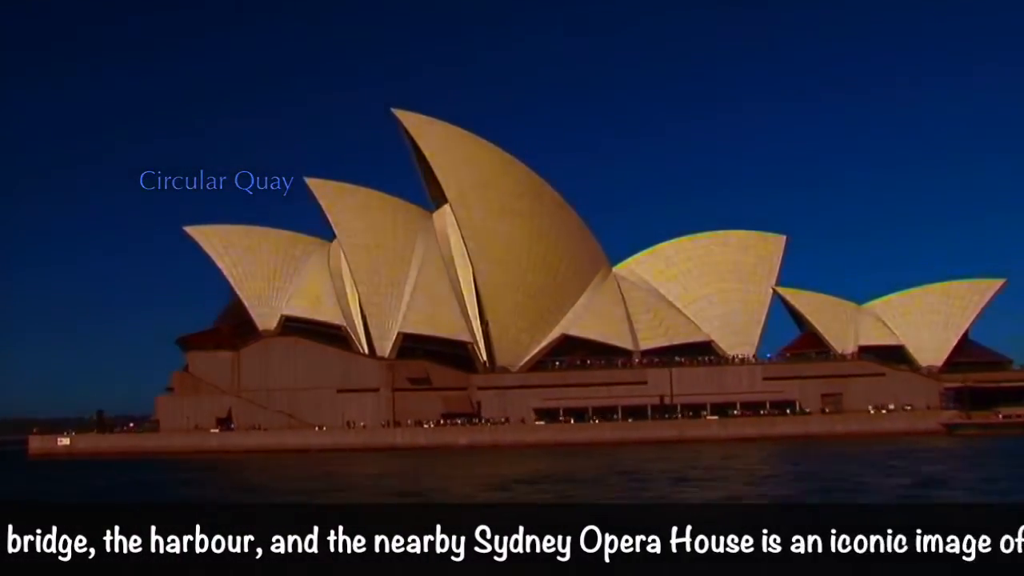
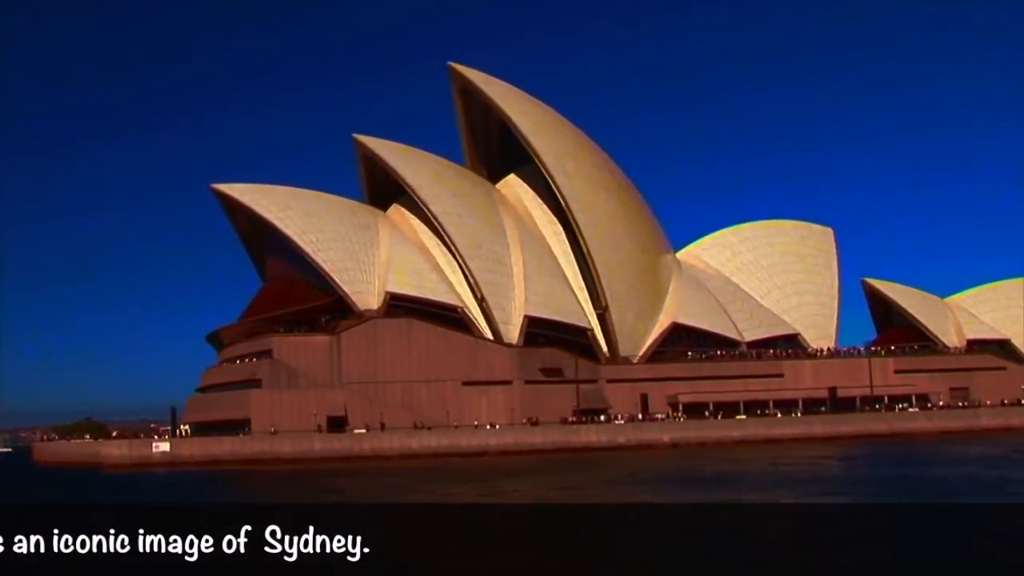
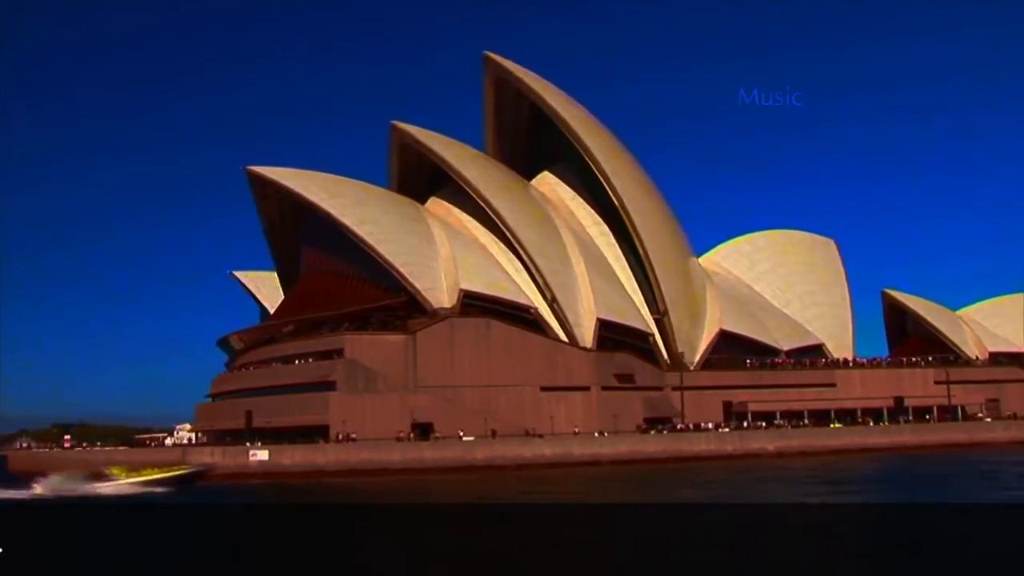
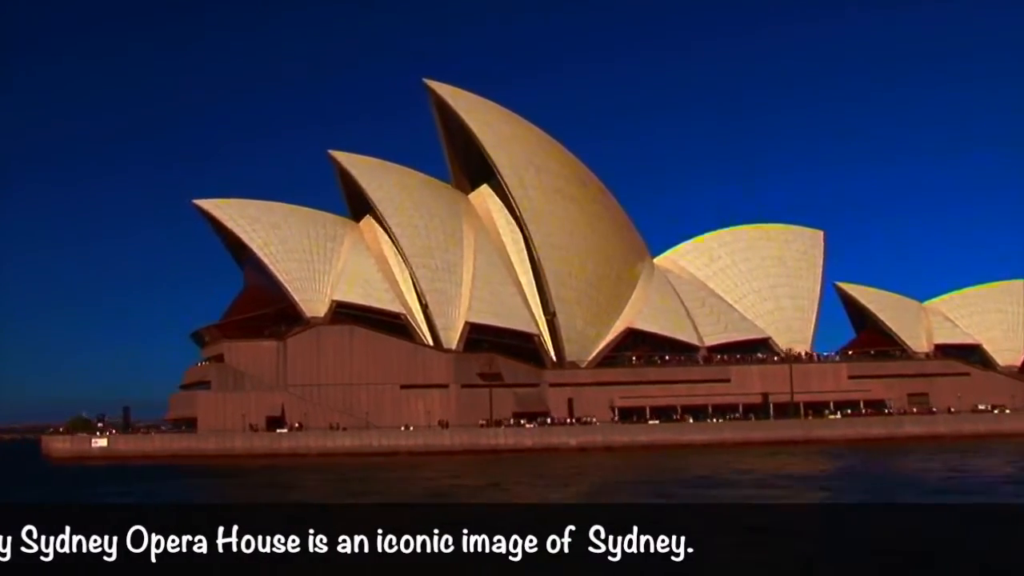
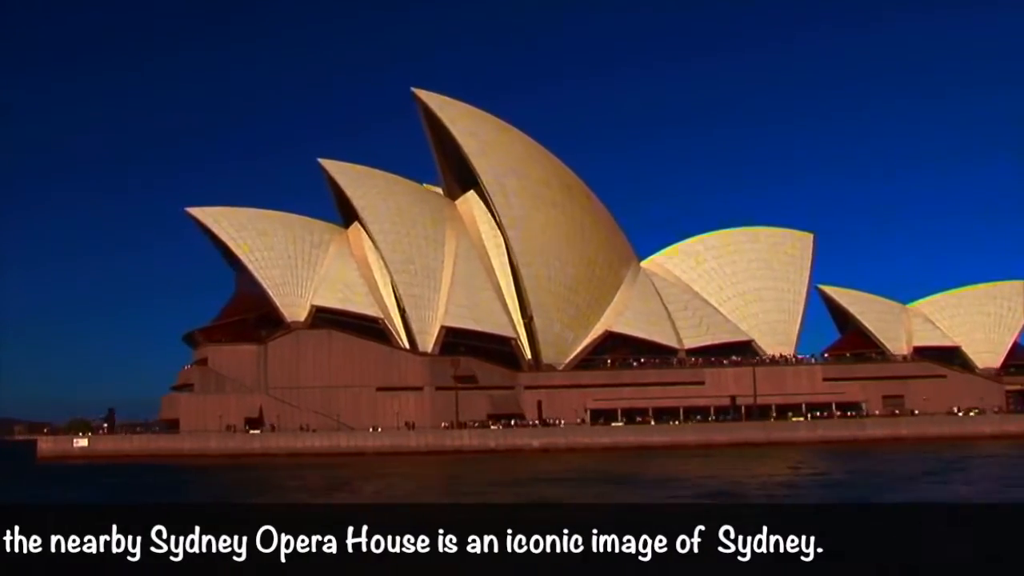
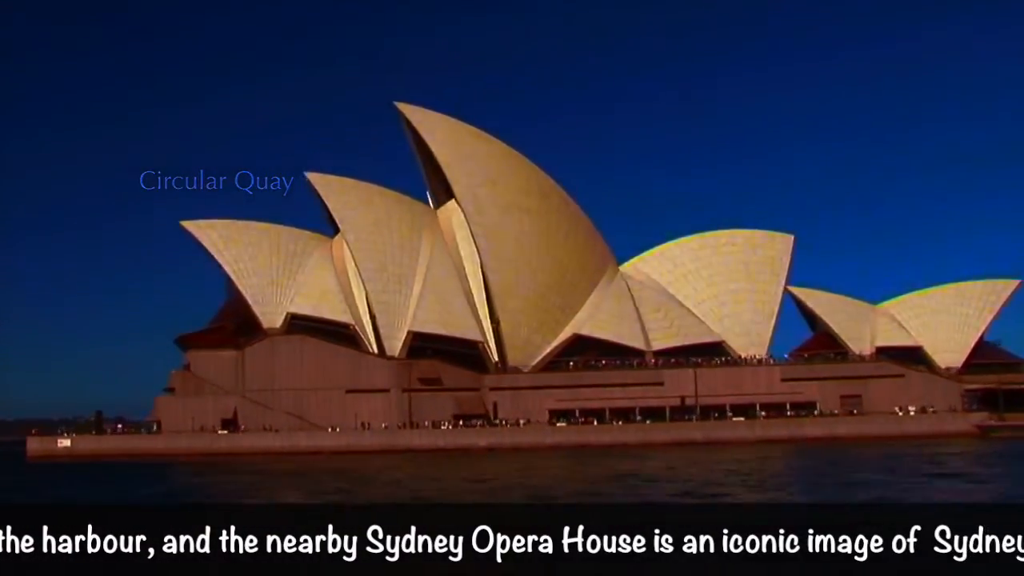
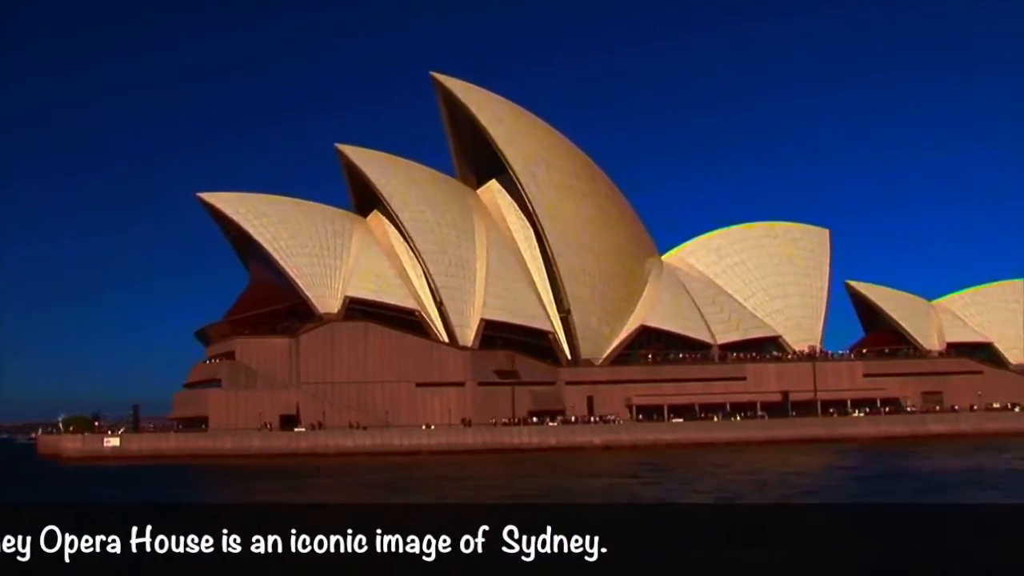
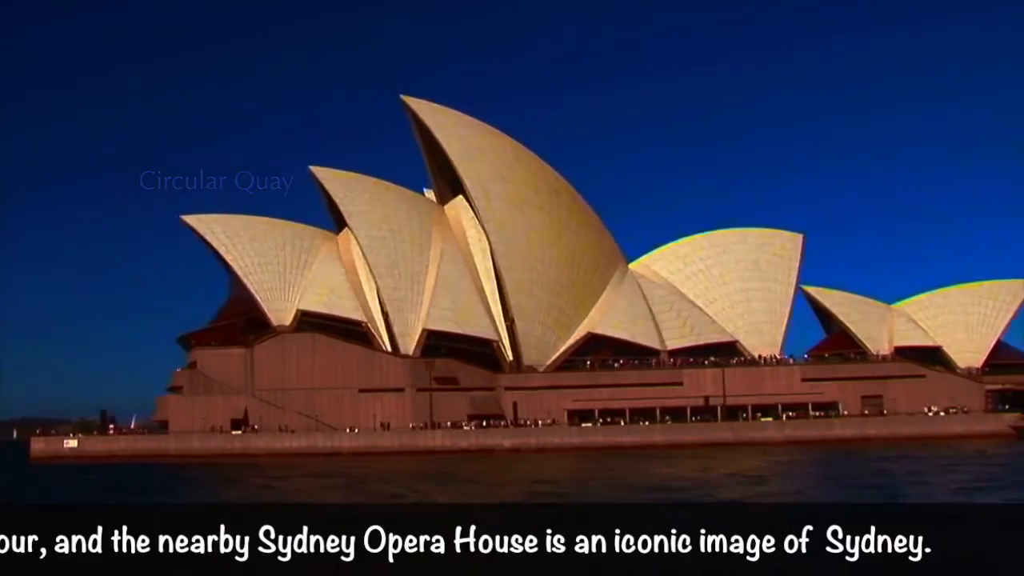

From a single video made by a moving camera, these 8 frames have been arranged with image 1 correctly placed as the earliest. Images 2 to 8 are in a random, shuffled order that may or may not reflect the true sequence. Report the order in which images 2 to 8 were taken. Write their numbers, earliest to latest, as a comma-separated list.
6, 8, 5, 4, 7, 2, 3
